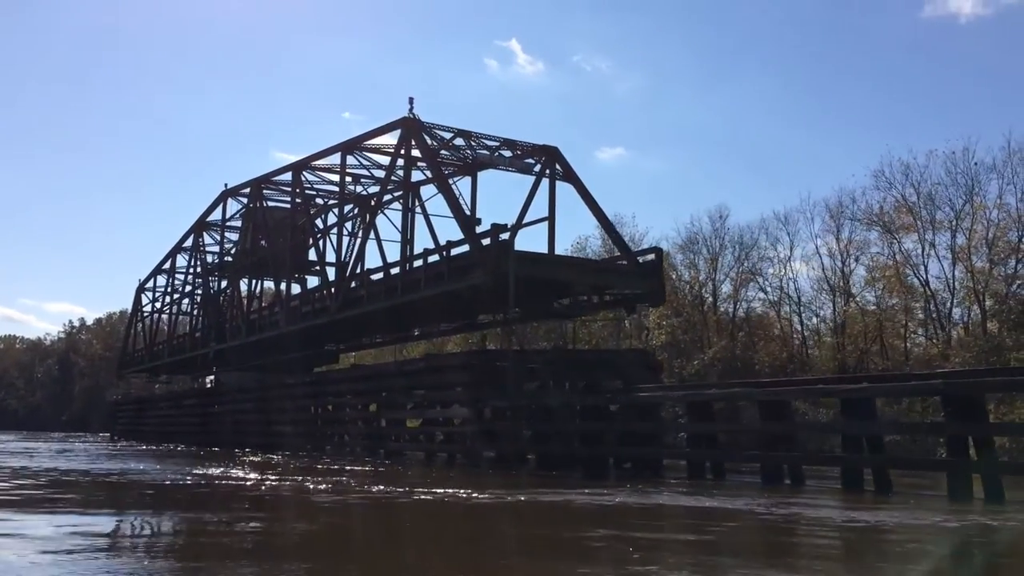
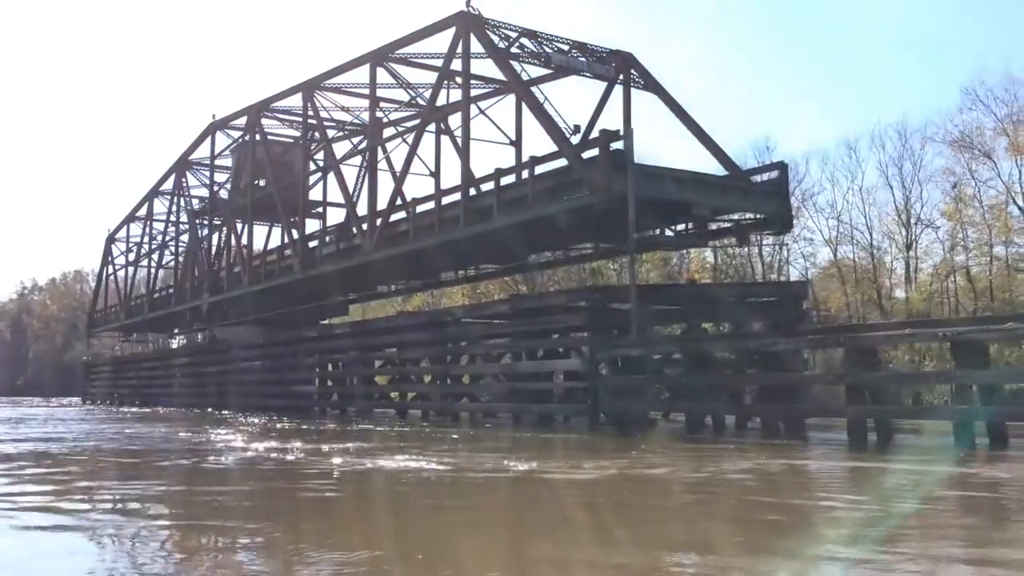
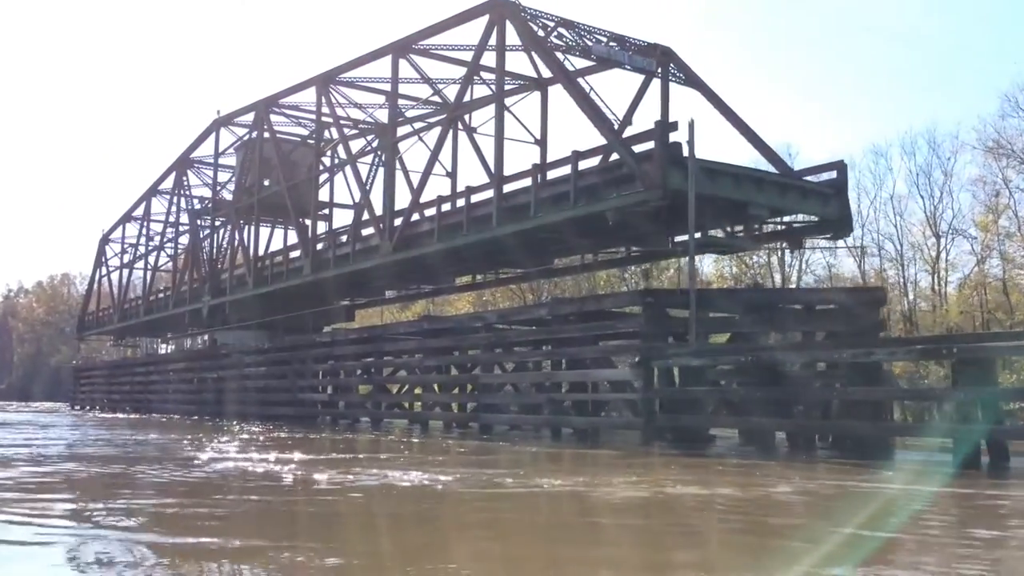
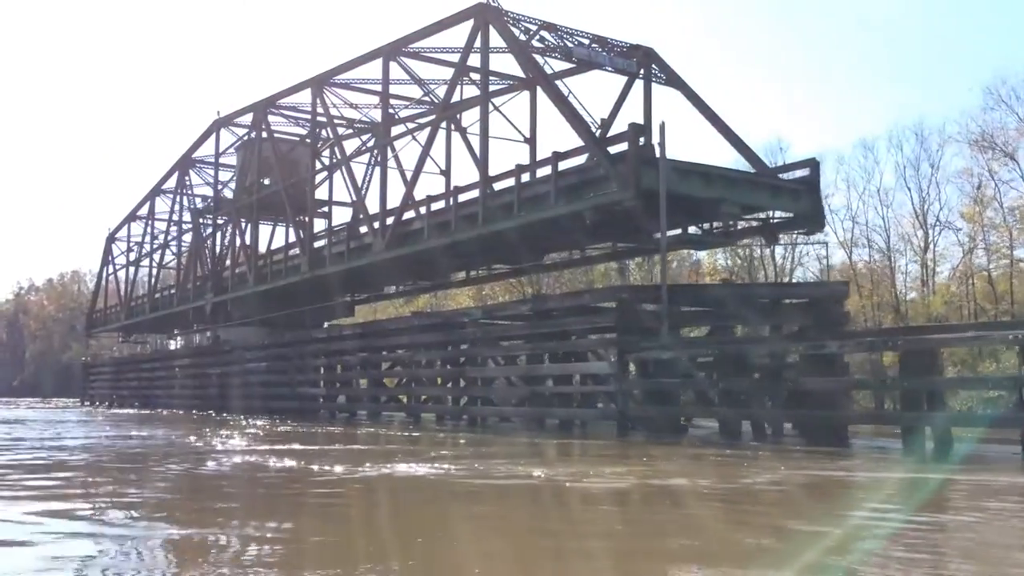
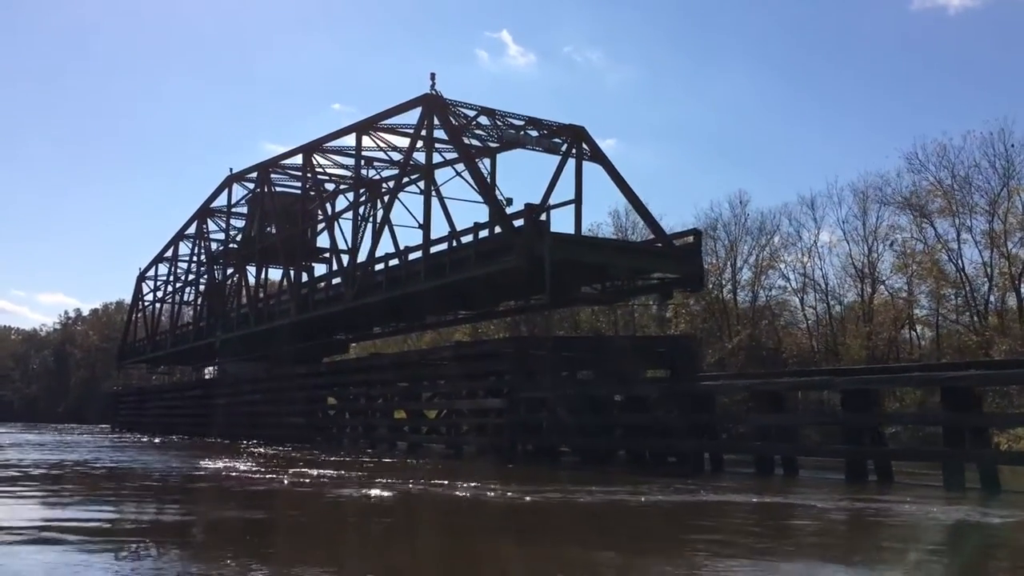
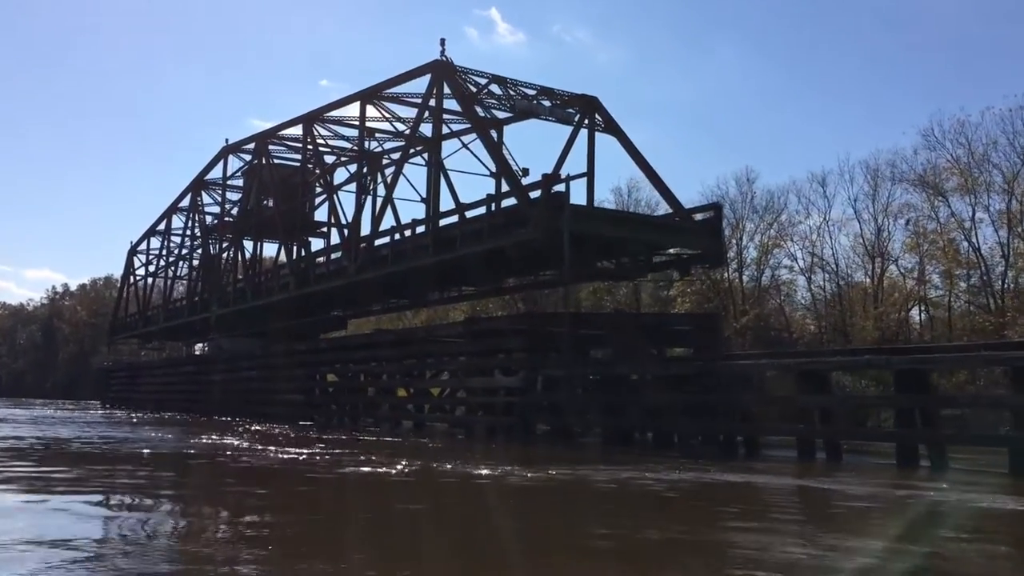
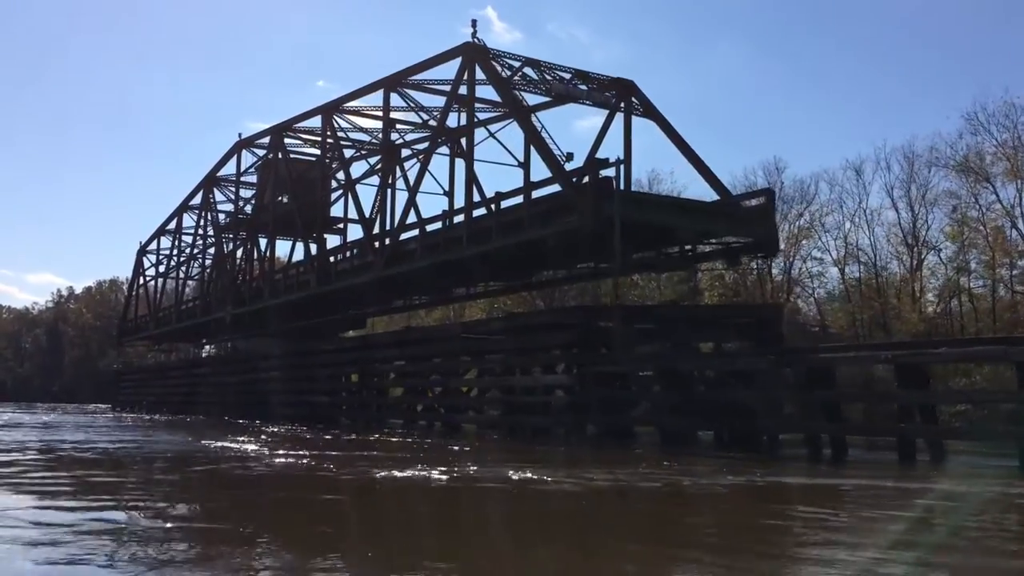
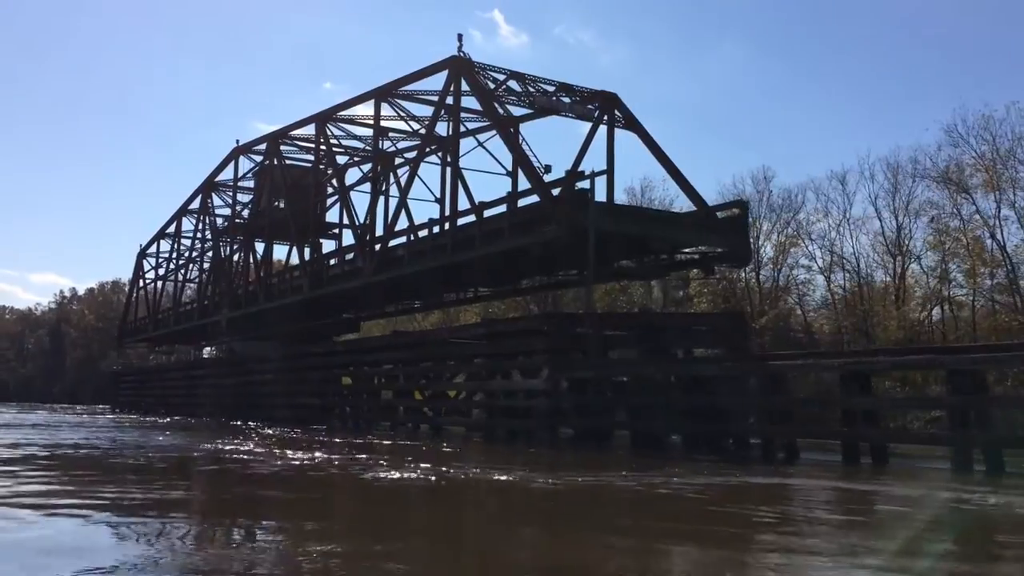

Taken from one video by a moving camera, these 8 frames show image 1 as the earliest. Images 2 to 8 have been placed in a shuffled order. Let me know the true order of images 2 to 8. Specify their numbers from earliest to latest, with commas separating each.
5, 6, 8, 7, 2, 4, 3
